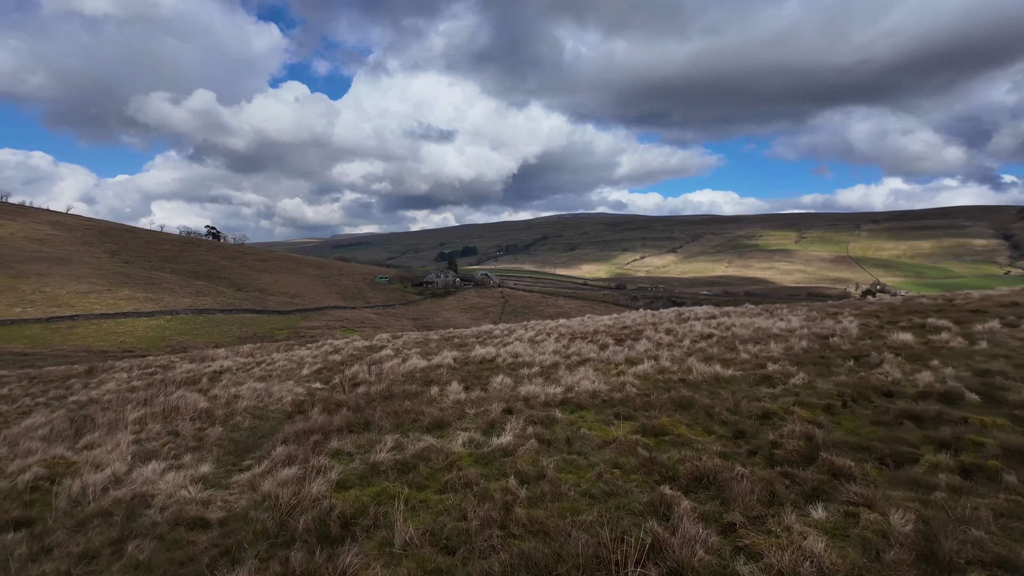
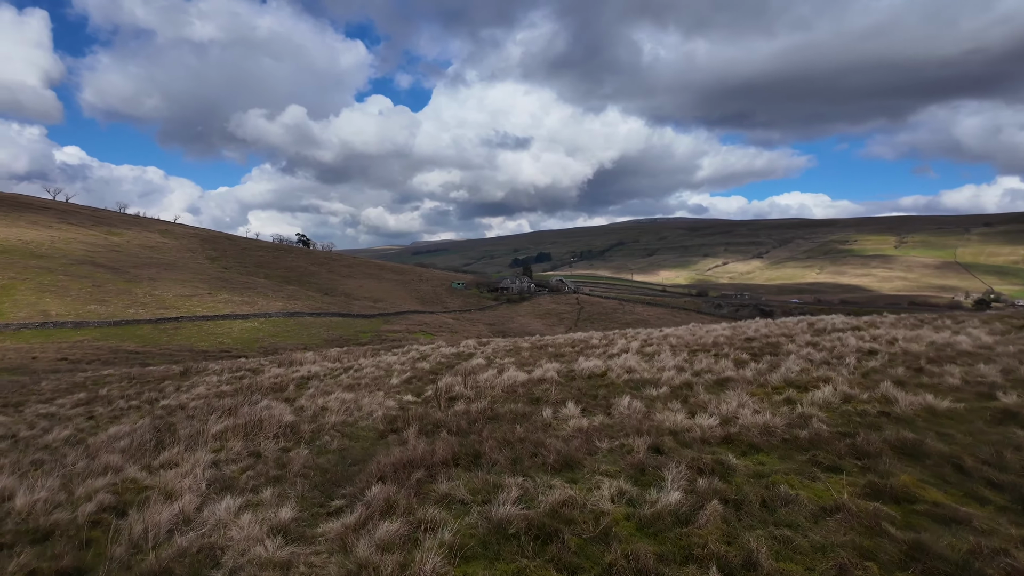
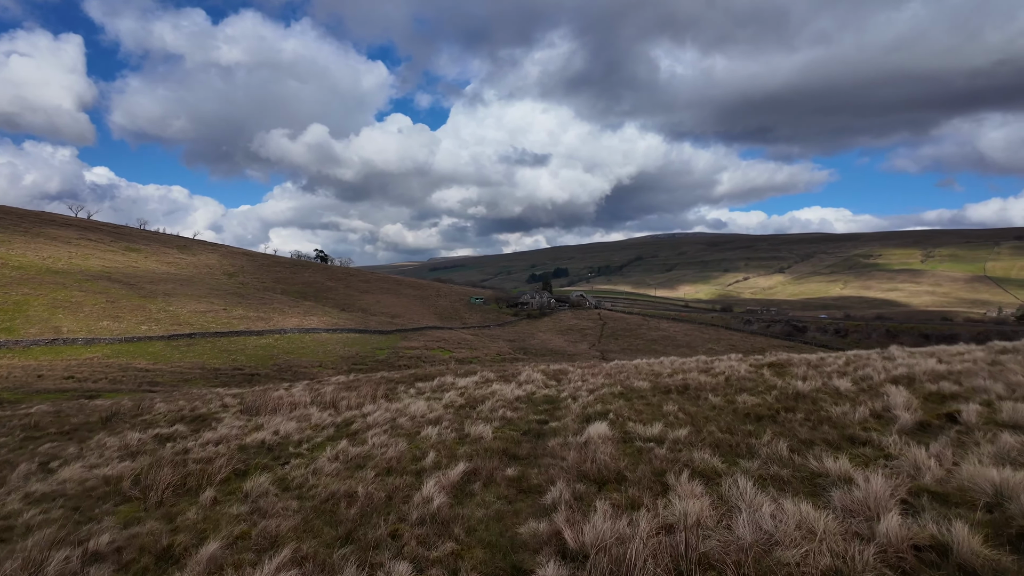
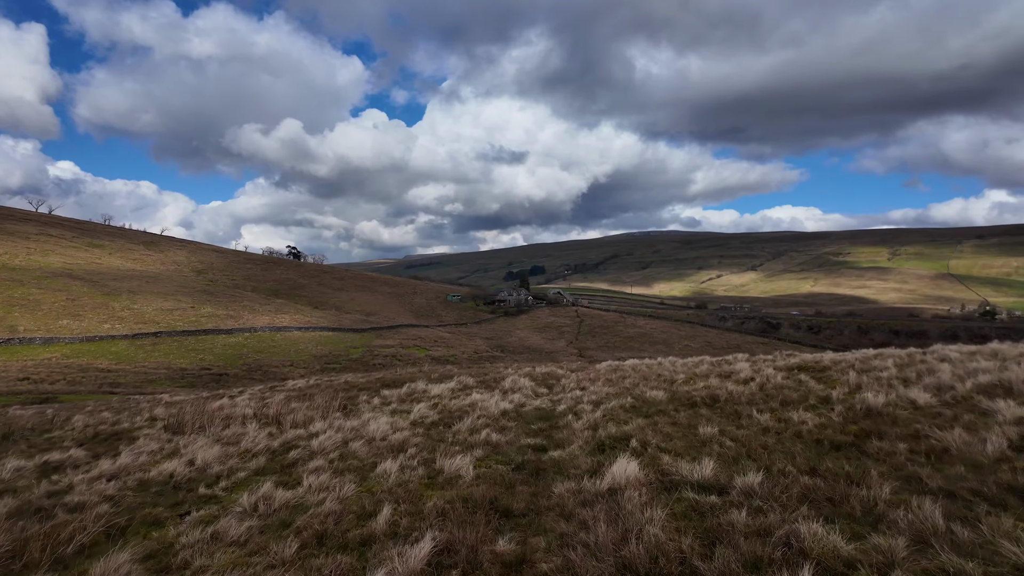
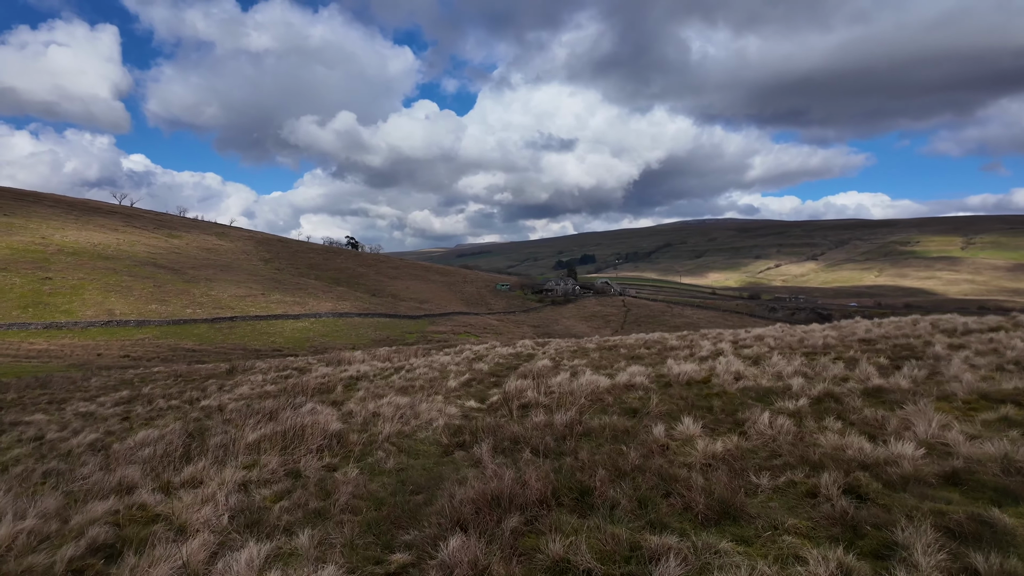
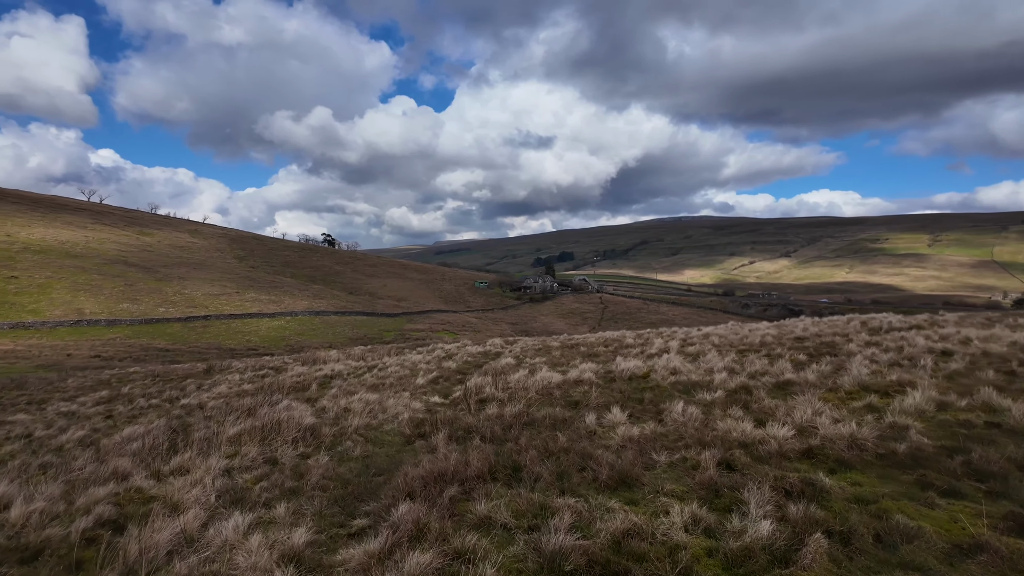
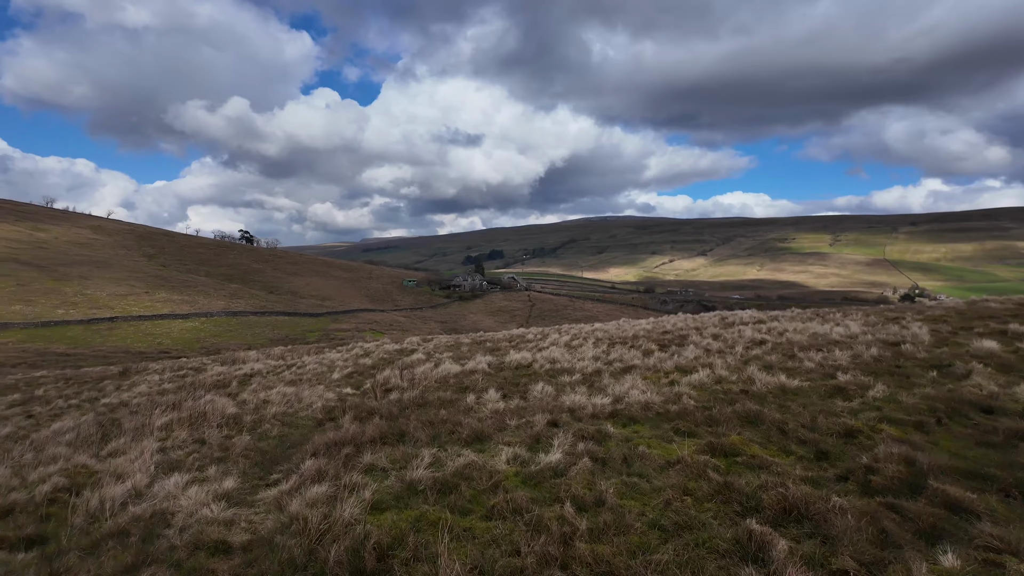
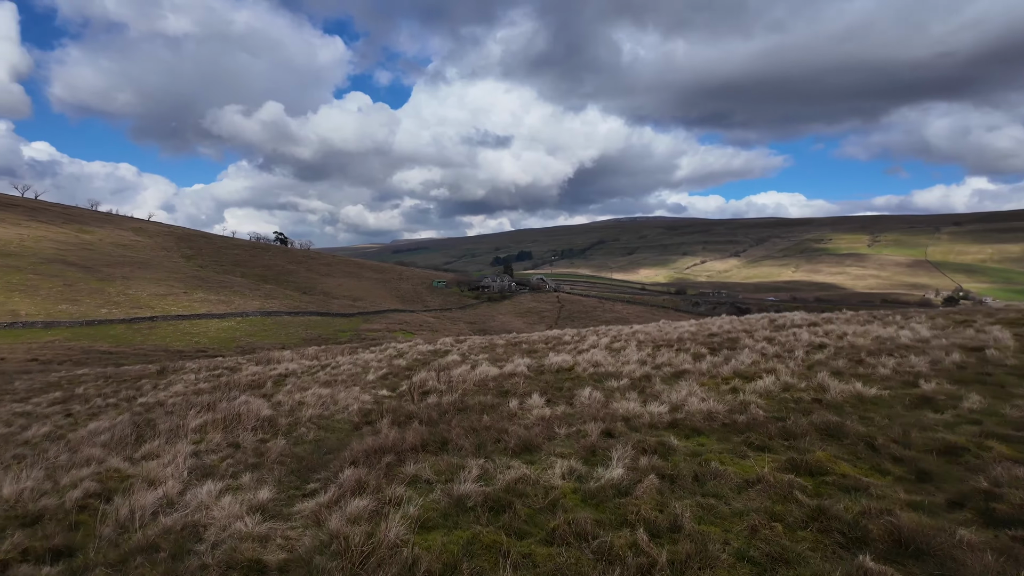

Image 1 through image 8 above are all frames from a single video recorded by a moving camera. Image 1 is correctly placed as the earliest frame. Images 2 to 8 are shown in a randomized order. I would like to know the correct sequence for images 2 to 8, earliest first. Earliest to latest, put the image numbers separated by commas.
7, 8, 2, 6, 5, 3, 4
